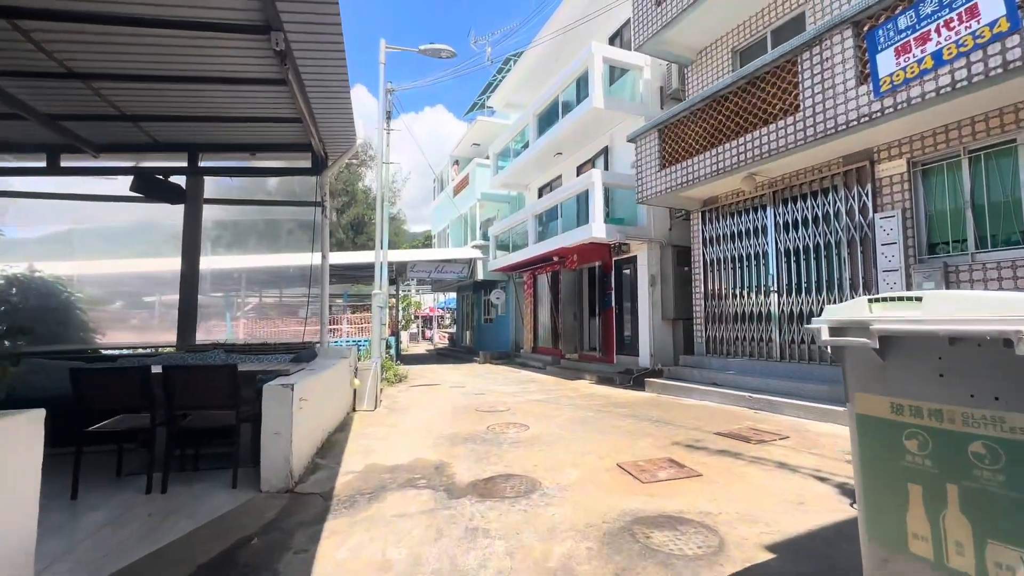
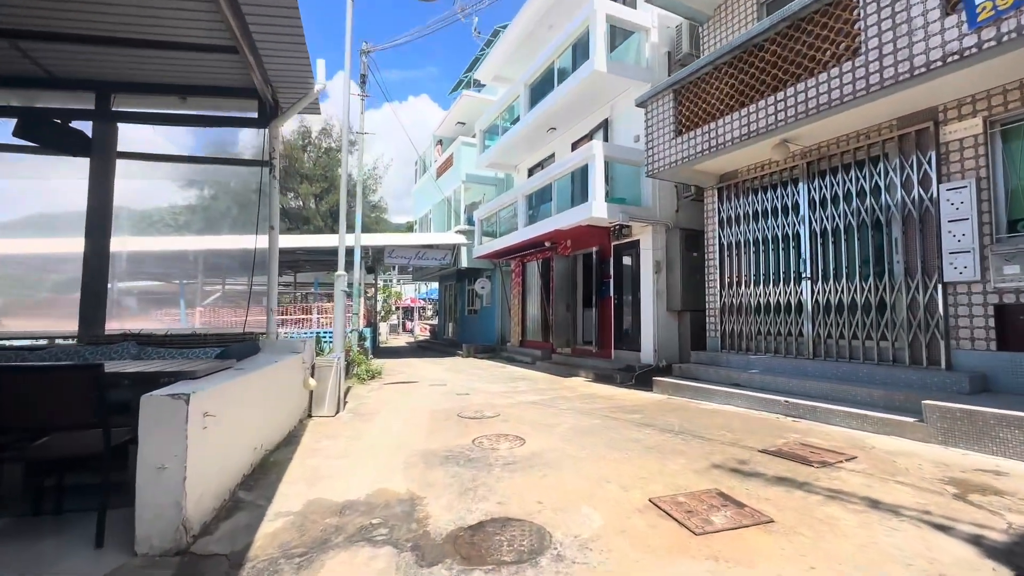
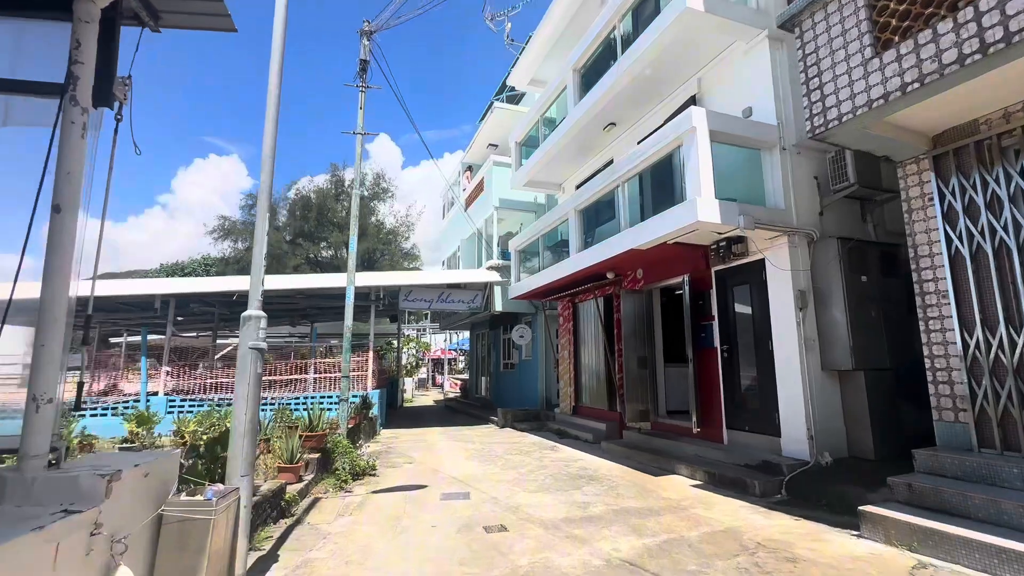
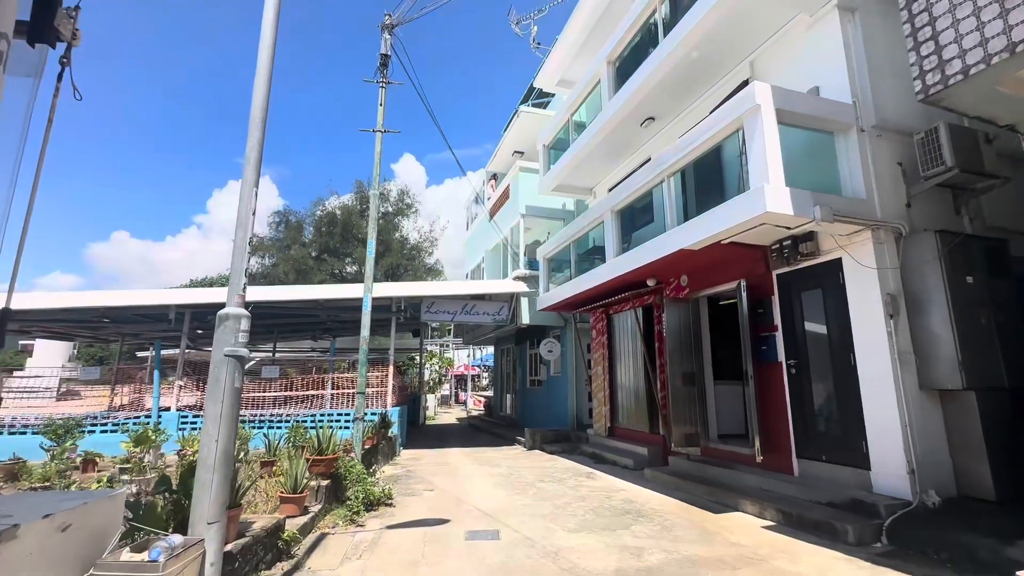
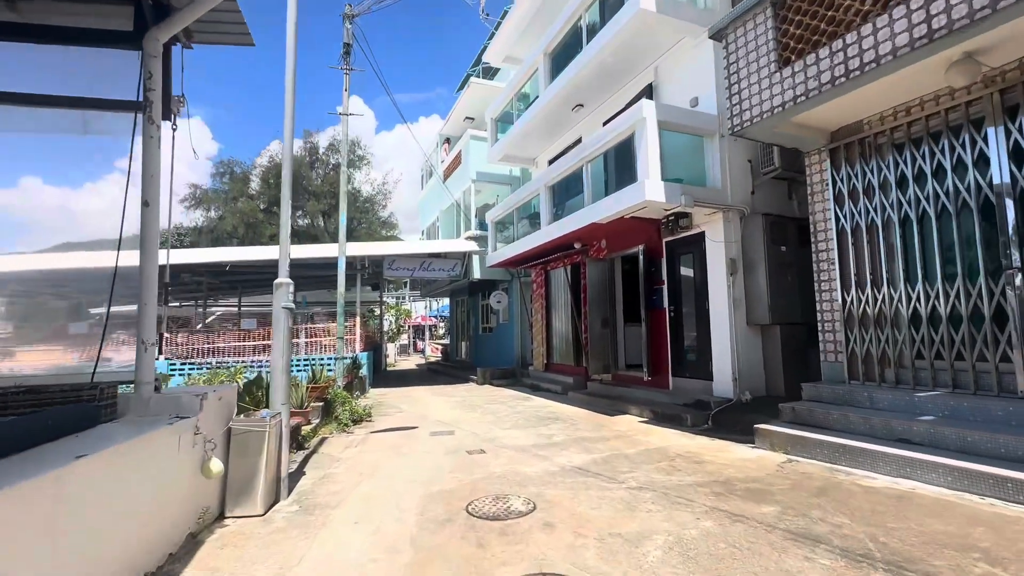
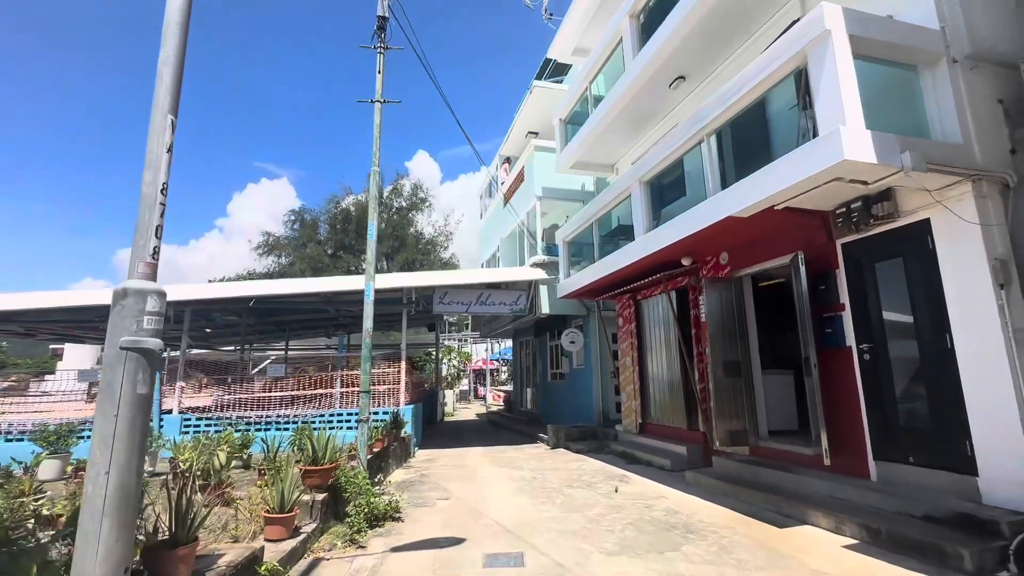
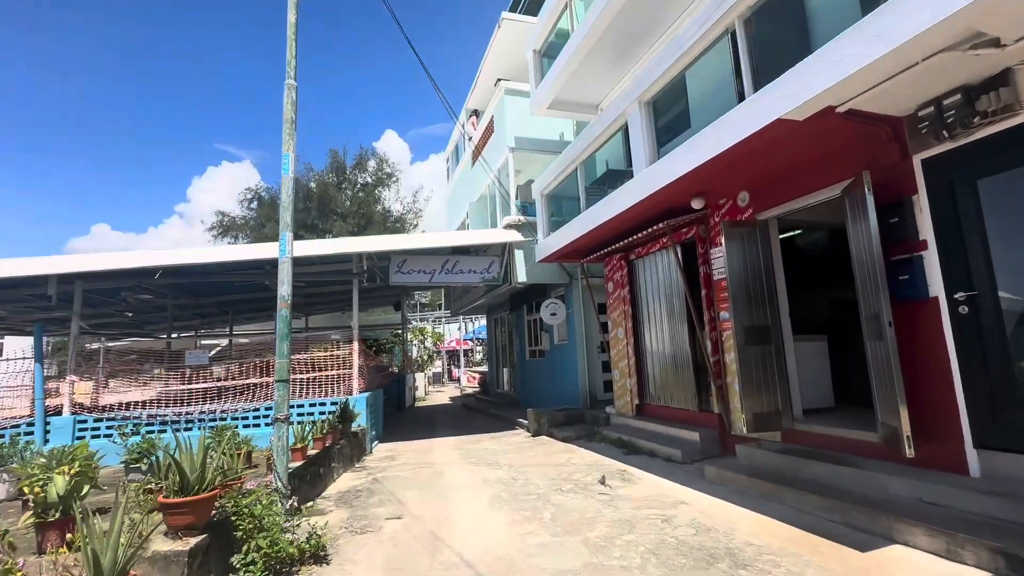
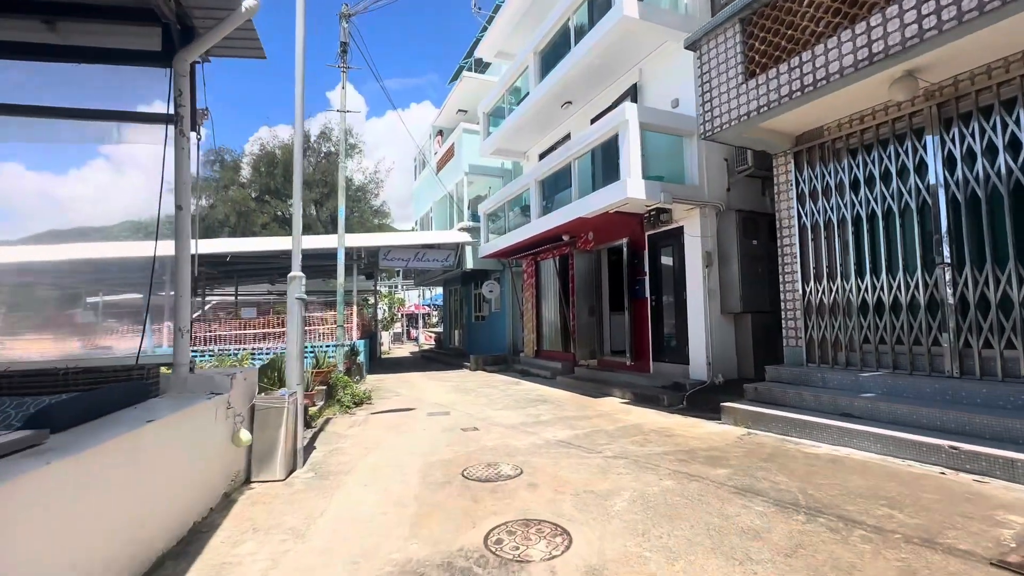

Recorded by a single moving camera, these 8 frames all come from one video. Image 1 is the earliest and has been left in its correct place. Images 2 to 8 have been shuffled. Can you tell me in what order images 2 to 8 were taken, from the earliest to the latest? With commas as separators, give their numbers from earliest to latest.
2, 8, 5, 3, 4, 6, 7
